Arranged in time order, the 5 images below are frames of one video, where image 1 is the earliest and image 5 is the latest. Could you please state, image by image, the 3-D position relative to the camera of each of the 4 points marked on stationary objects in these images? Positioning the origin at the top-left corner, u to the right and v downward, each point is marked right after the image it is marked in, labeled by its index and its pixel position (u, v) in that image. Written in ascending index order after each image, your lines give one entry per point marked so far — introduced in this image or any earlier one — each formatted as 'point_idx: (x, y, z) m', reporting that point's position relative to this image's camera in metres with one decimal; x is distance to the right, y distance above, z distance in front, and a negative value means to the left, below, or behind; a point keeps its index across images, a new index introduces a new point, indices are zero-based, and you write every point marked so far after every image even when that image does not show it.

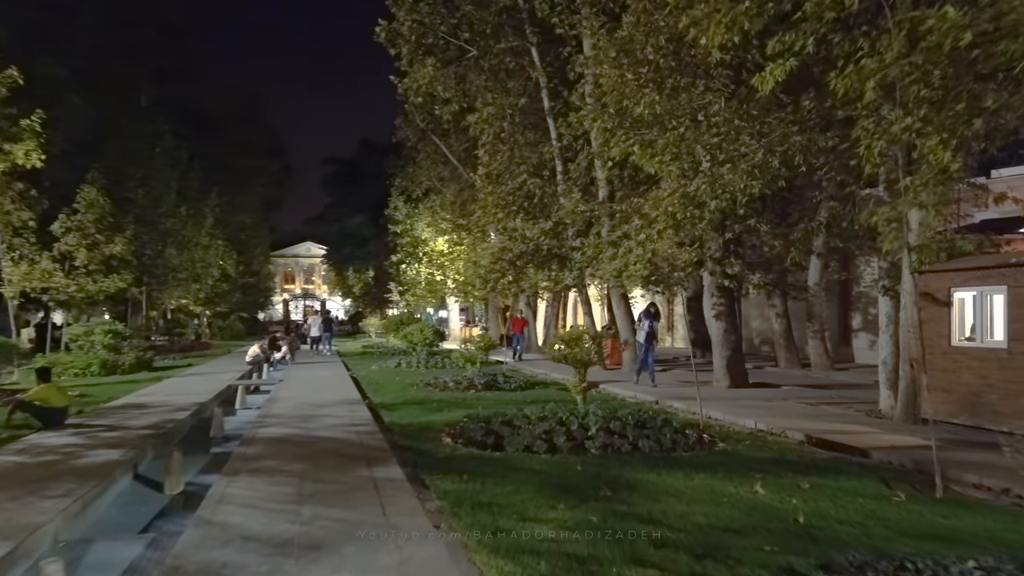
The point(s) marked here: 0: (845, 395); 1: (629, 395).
0: (+7.9, -2.6, +17.9) m
1: (+2.7, -2.5, +17.6) m
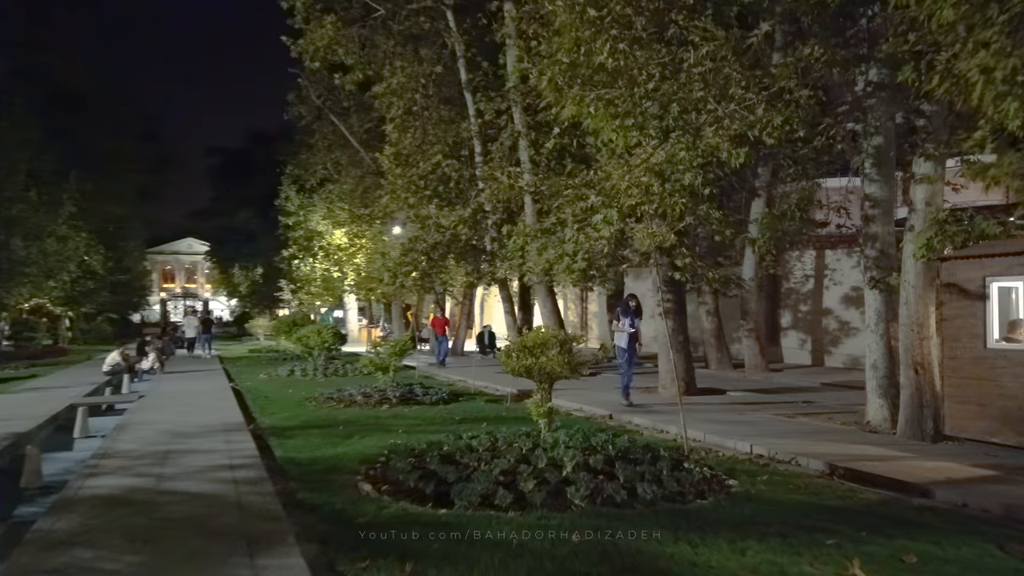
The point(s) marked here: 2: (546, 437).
0: (+6.3, -2.4, +15.9) m
1: (+1.2, -2.4, +14.8) m
2: (+0.4, -1.7, +8.9) m
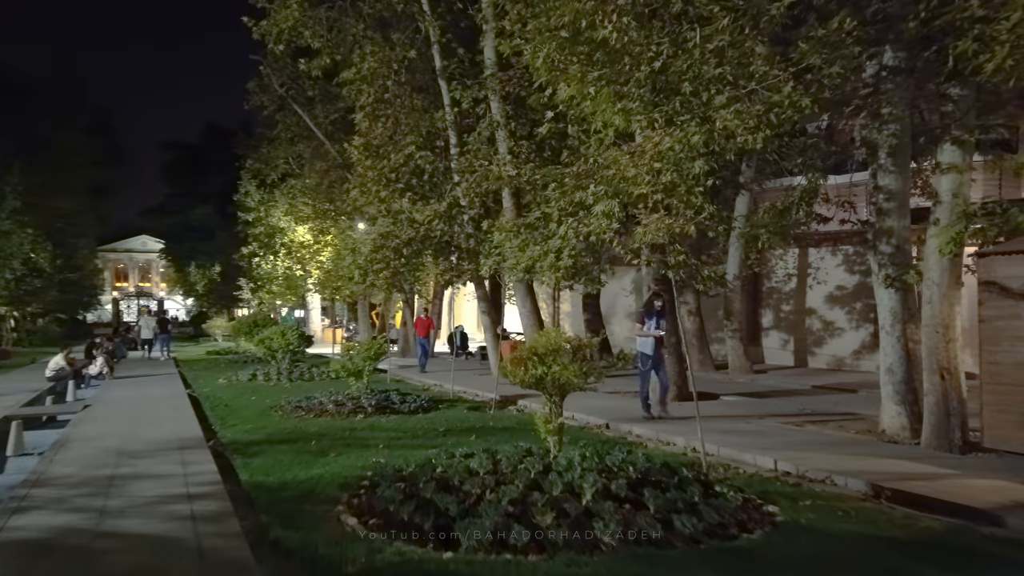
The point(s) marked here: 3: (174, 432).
0: (+6.0, -2.4, +15.0) m
1: (+1.0, -2.3, +13.7) m
2: (+0.5, -1.7, +7.7) m
3: (-5.1, -2.2, +11.5) m
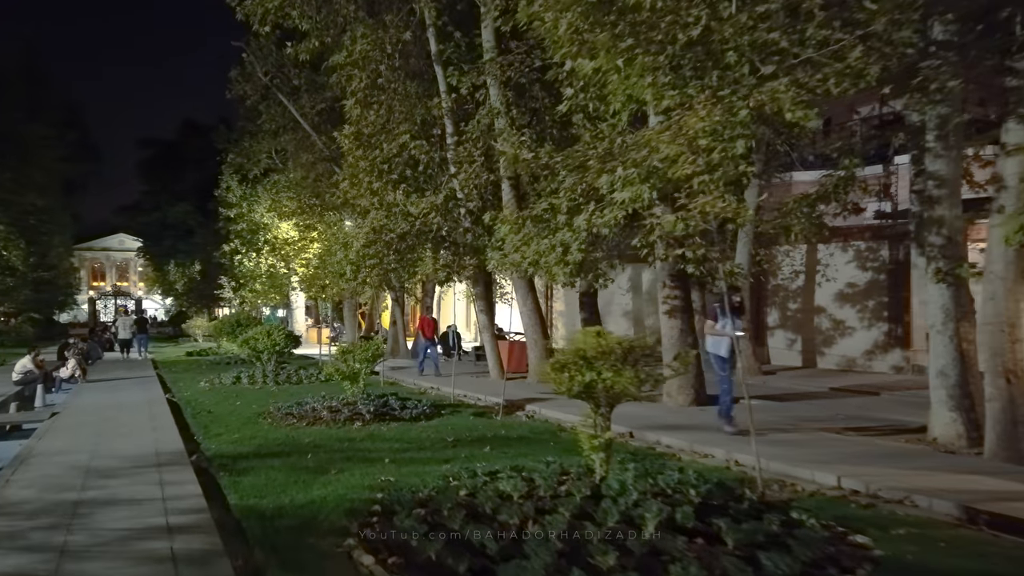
0: (+6.1, -2.3, +14.0) m
1: (+1.2, -2.3, +12.6) m
2: (+0.8, -1.7, +6.6) m
3: (-4.9, -2.1, +10.2) m
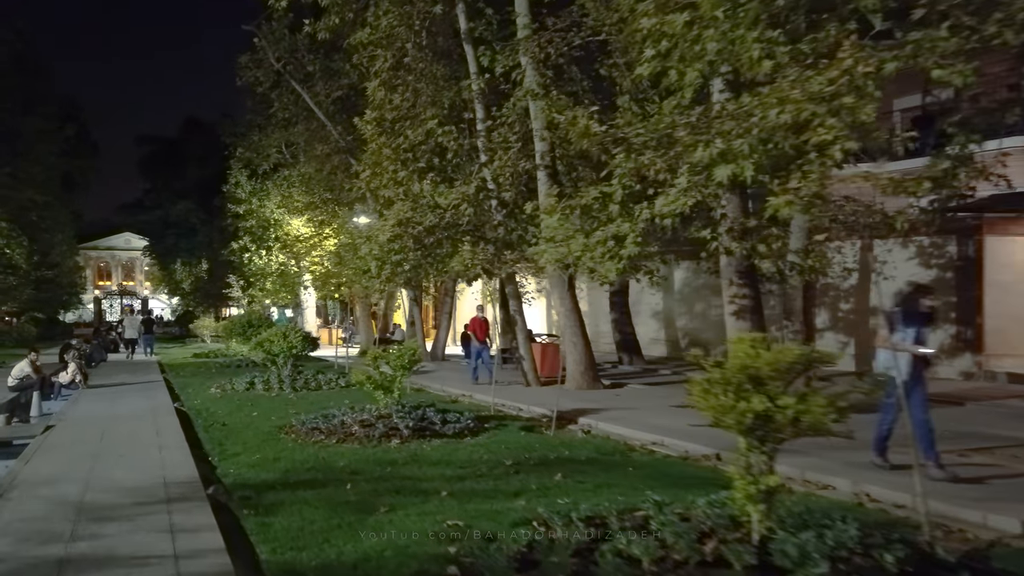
0: (+7.0, -2.3, +12.3) m
1: (+2.1, -2.2, +10.9) m
2: (+1.7, -1.6, +4.9) m
3: (-4.0, -2.1, +8.6) m
